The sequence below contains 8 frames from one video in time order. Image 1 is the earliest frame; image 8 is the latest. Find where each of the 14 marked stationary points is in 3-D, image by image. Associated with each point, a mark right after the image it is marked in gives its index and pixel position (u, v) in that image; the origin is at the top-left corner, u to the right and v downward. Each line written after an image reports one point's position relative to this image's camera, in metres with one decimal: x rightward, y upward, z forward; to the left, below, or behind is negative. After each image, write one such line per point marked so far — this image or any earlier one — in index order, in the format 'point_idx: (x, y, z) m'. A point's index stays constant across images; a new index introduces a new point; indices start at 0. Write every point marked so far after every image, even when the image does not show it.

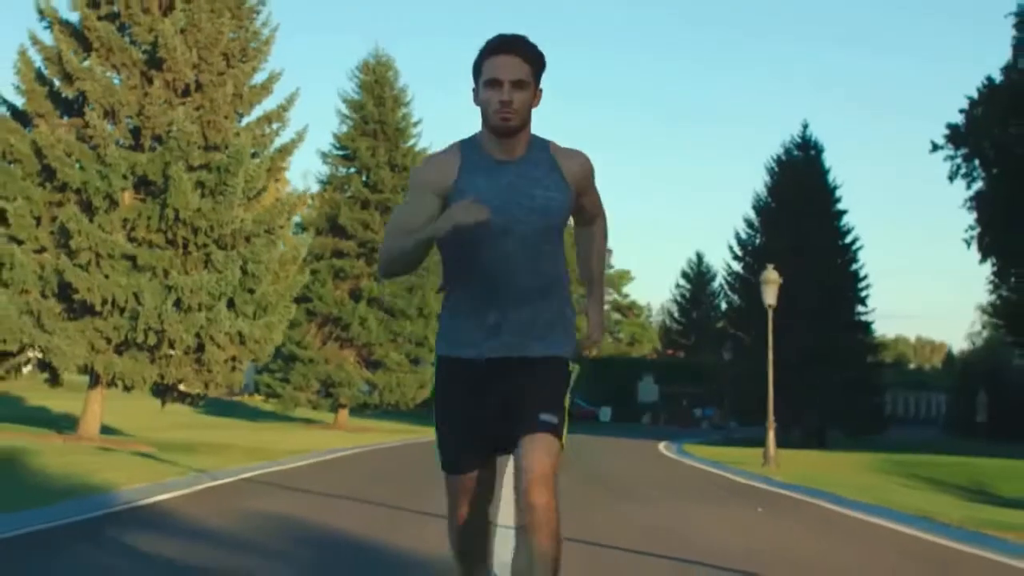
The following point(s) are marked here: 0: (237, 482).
0: (-3.4, -2.4, +17.7) m
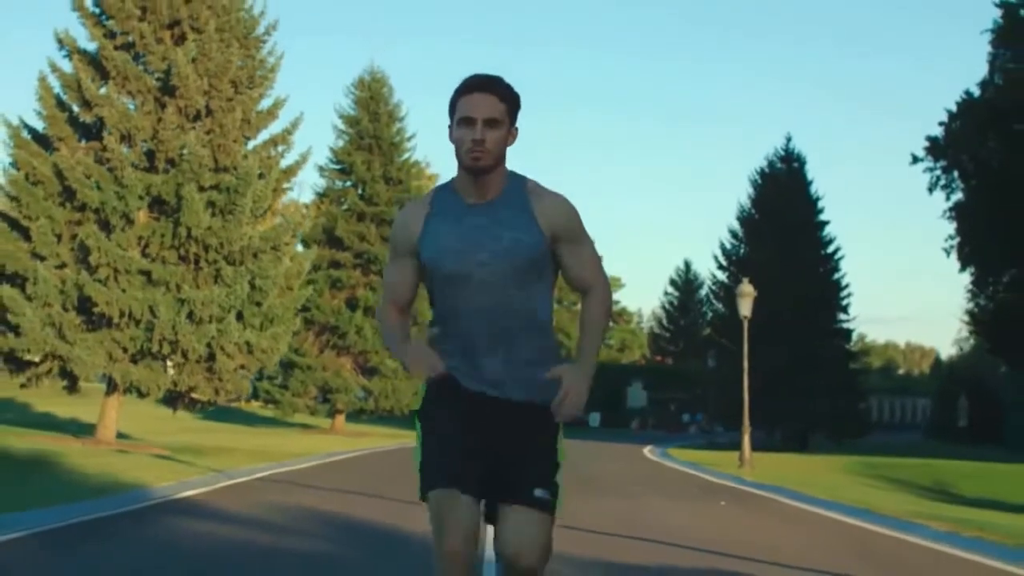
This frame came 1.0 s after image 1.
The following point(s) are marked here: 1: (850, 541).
0: (-3.5, -2.7, +19.6) m
1: (+3.5, -2.6, +14.8) m
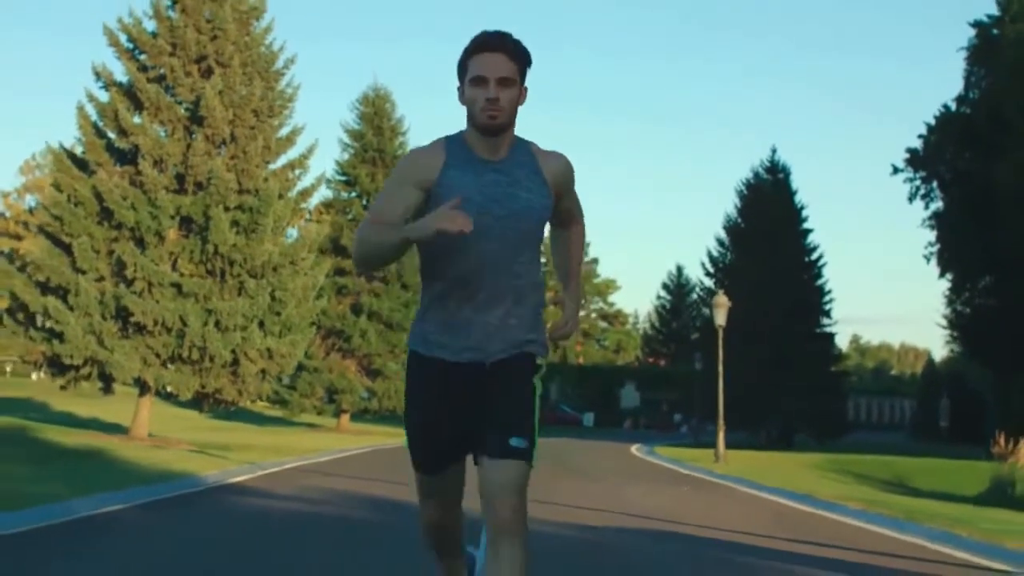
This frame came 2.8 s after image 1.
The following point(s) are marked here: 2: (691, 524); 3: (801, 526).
0: (-3.6, -2.9, +22.7) m
1: (+3.4, -2.9, +17.9) m
2: (+2.1, -2.7, +16.2) m
3: (+3.3, -2.7, +16.2) m
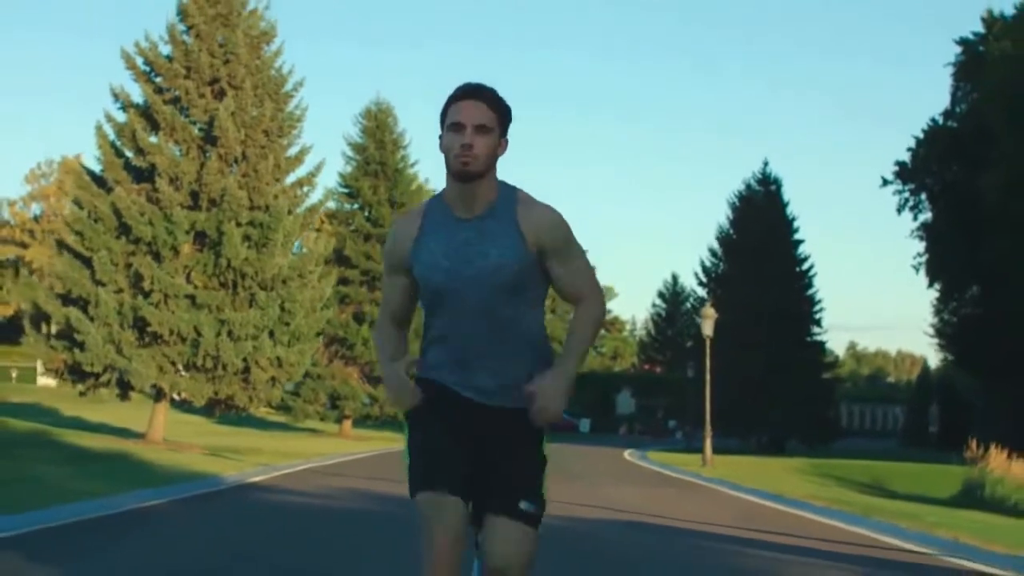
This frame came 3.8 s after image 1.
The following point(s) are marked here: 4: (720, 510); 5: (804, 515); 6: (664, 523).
0: (-3.7, -3.2, +24.4) m
1: (+3.4, -3.1, +19.7) m
2: (+2.0, -2.9, +18.0) m
3: (+3.3, -3.0, +18.0) m
4: (+2.9, -3.1, +19.9) m
5: (+3.9, -3.0, +18.9) m
6: (+1.9, -2.9, +17.2) m
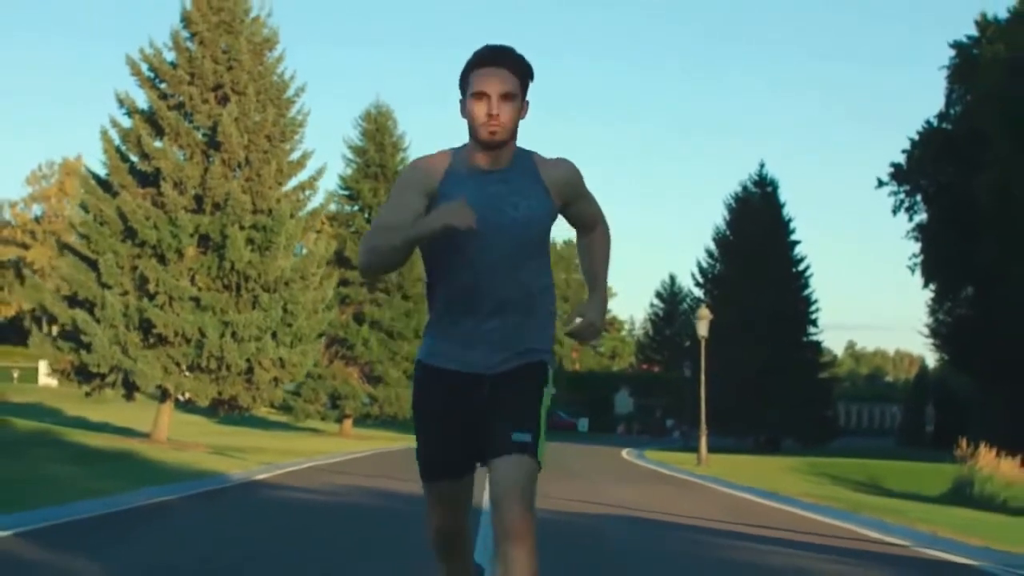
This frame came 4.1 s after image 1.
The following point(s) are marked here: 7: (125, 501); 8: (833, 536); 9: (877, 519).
0: (-3.7, -3.2, +25.1) m
1: (+3.4, -3.2, +20.4) m
2: (+2.0, -3.0, +18.6) m
3: (+3.3, -3.0, +18.6) m
4: (+2.9, -3.2, +20.6) m
5: (+3.9, -3.1, +19.5) m
6: (+1.9, -2.9, +17.9) m
7: (-5.0, -2.8, +18.3) m
8: (+3.5, -2.7, +15.3) m
9: (+4.6, -2.9, +17.8) m
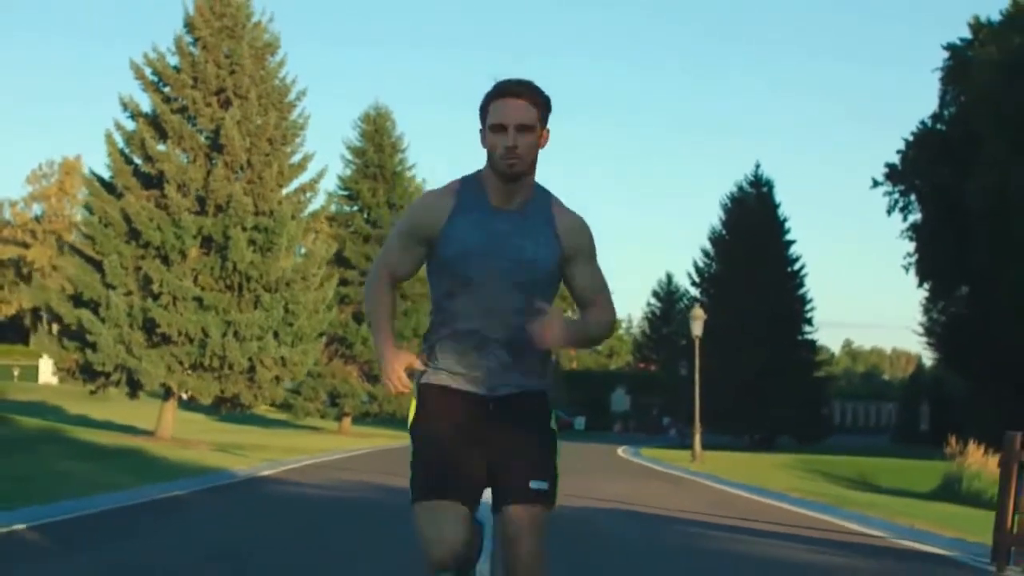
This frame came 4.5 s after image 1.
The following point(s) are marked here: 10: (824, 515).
0: (-3.7, -3.2, +25.8) m
1: (+3.3, -3.2, +21.0) m
2: (+2.0, -3.0, +19.3) m
3: (+3.2, -3.0, +19.3) m
4: (+2.9, -3.2, +21.3) m
5: (+3.8, -3.1, +20.2) m
6: (+1.8, -2.9, +18.6) m
7: (-5.1, -2.8, +19.0) m
8: (+3.5, -2.7, +16.0) m
9: (+4.6, -3.0, +18.5) m
10: (+4.0, -3.0, +18.3) m
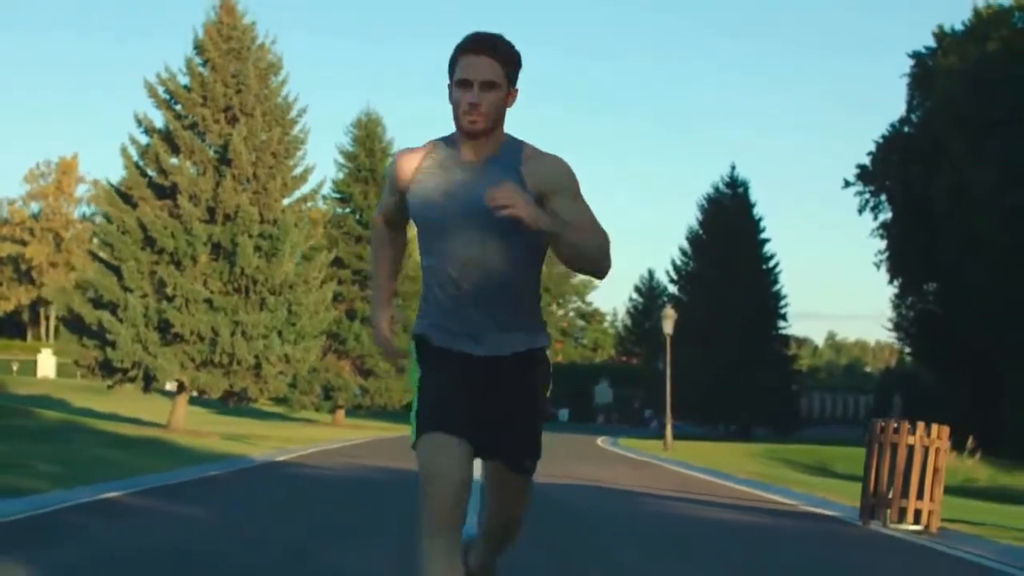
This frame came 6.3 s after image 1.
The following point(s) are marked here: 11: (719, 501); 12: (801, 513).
0: (-4.0, -3.4, +28.9) m
1: (+3.0, -3.3, +24.2) m
2: (+1.7, -3.2, +22.5) m
3: (+3.0, -3.2, +22.5) m
4: (+2.6, -3.3, +24.4) m
5: (+3.6, -3.3, +23.4) m
6: (+1.6, -3.1, +21.7) m
7: (-5.3, -3.0, +22.0) m
8: (+3.3, -2.9, +19.2) m
9: (+4.4, -3.1, +21.7) m
10: (+3.8, -3.1, +21.5) m
11: (+2.8, -2.9, +19.2) m
12: (+3.6, -2.8, +17.5) m
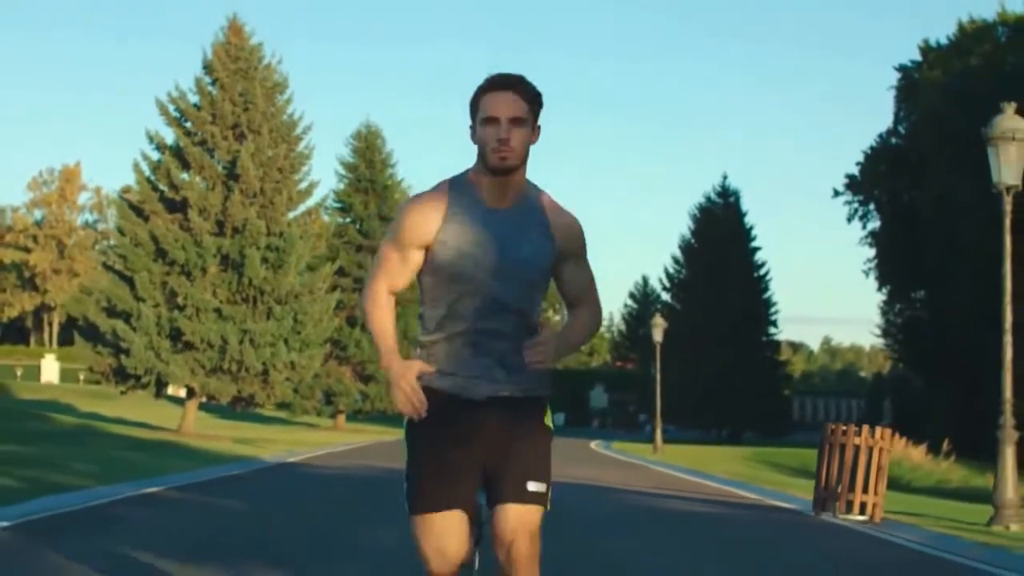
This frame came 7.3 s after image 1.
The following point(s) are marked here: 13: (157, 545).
0: (-4.1, -3.6, +30.6) m
1: (+3.0, -3.6, +26.0) m
2: (+1.6, -3.4, +24.2) m
3: (+2.9, -3.4, +24.3) m
4: (+2.5, -3.6, +26.2) m
5: (+3.5, -3.5, +25.2) m
6: (+1.5, -3.3, +23.5) m
7: (-5.4, -3.2, +23.8) m
8: (+3.2, -3.1, +21.0) m
9: (+4.3, -3.3, +23.5) m
10: (+3.7, -3.3, +23.3) m
11: (+2.7, -3.1, +20.9) m
12: (+3.5, -3.0, +19.2) m
13: (-3.8, -2.8, +15.3) m
